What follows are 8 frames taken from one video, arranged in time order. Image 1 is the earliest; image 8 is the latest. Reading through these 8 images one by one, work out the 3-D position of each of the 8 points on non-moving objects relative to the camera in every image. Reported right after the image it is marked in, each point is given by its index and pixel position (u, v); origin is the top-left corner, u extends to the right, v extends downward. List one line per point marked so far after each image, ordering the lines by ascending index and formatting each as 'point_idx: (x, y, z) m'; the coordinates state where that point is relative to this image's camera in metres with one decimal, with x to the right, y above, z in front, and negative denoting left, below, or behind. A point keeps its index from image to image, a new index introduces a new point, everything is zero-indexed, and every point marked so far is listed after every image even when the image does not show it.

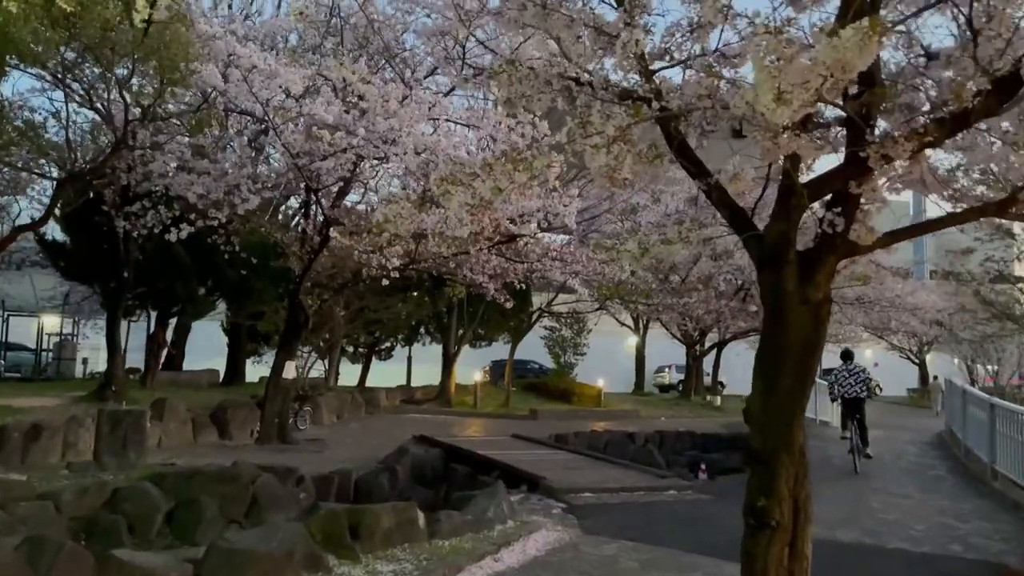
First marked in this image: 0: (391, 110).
0: (-1.3, +1.9, +8.6) m
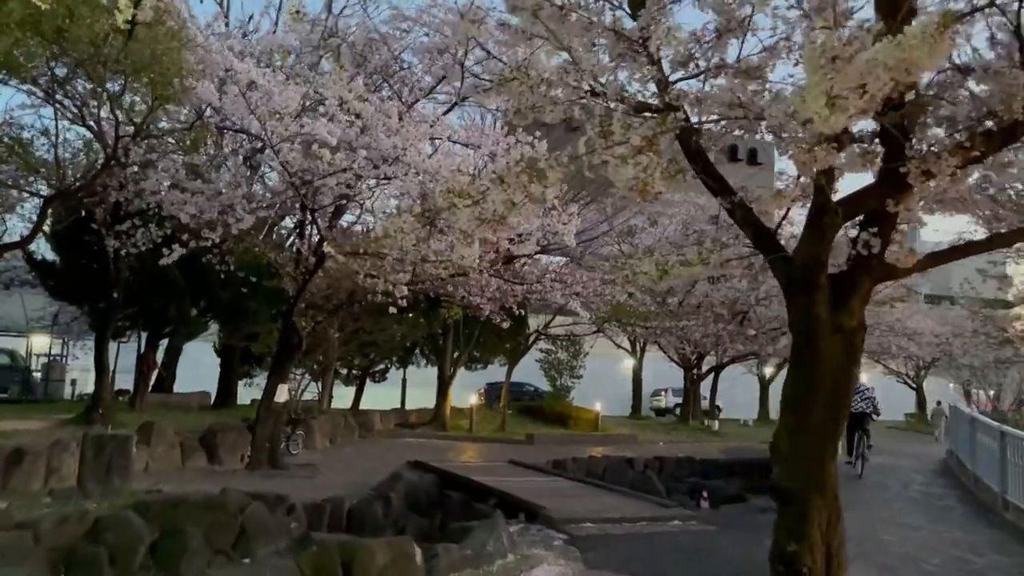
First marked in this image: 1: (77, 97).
0: (-1.3, +1.7, +8.5) m
1: (-4.2, +1.8, +7.8) m
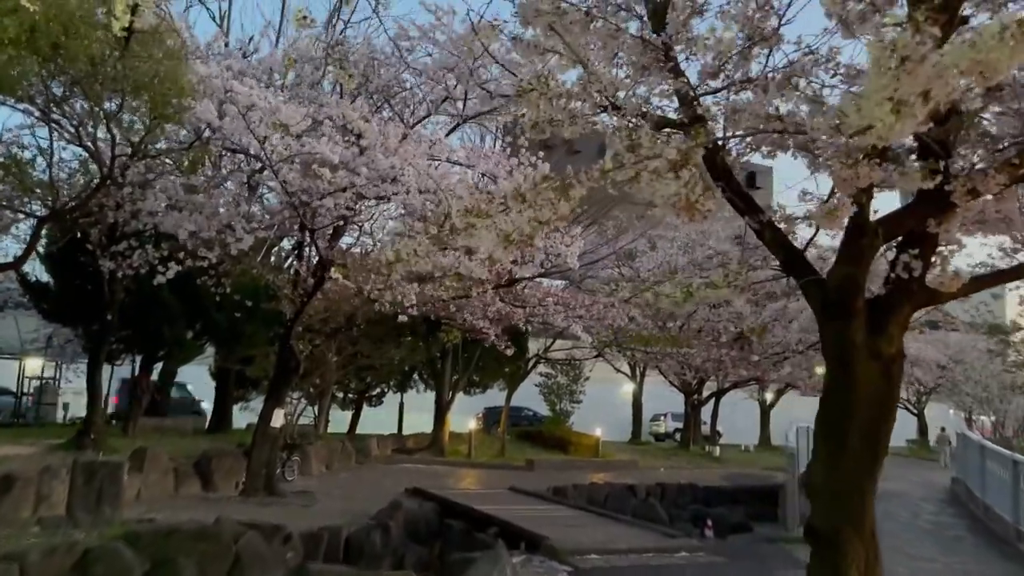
0: (-1.2, +1.4, +8.3) m
1: (-4.1, +1.6, +7.7) m
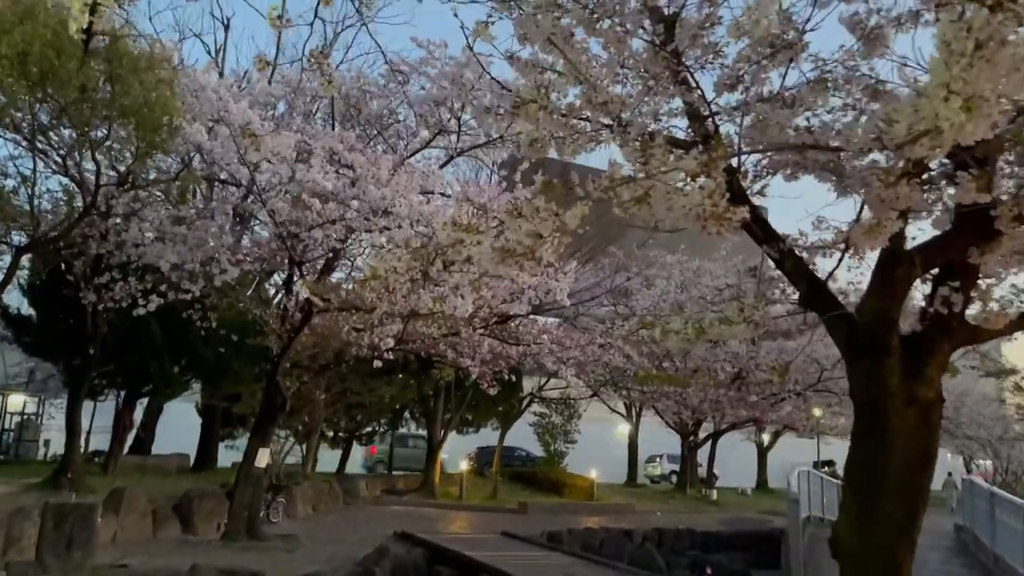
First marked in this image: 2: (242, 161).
0: (-1.3, +1.1, +8.1) m
1: (-4.2, +1.3, +7.5) m
2: (-2.6, +1.2, +7.7) m
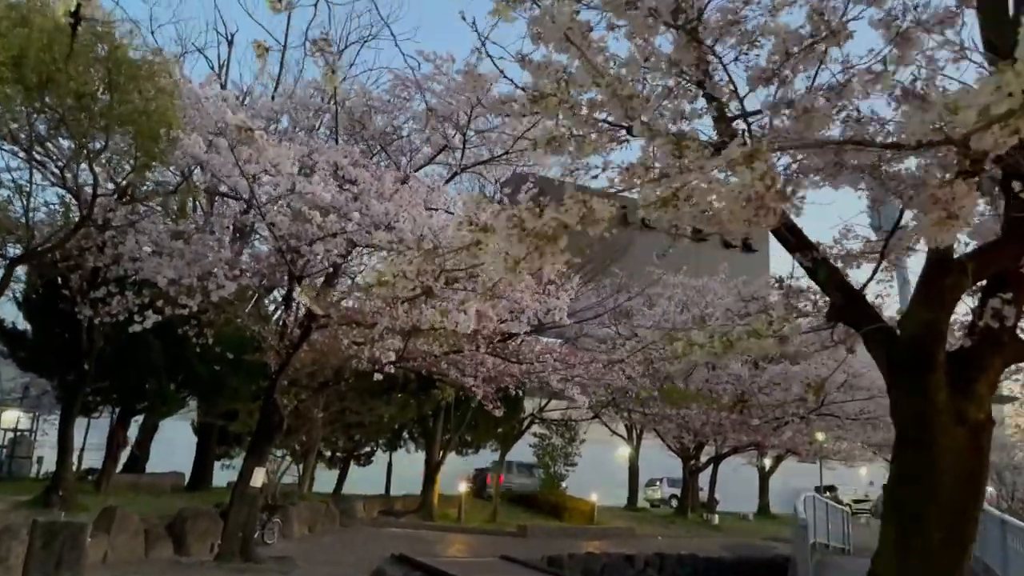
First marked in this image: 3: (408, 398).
0: (-1.2, +0.9, +8.0) m
1: (-4.1, +1.2, +7.4) m
2: (-2.5, +1.1, +7.6) m
3: (-1.9, -2.1, +15.1) m
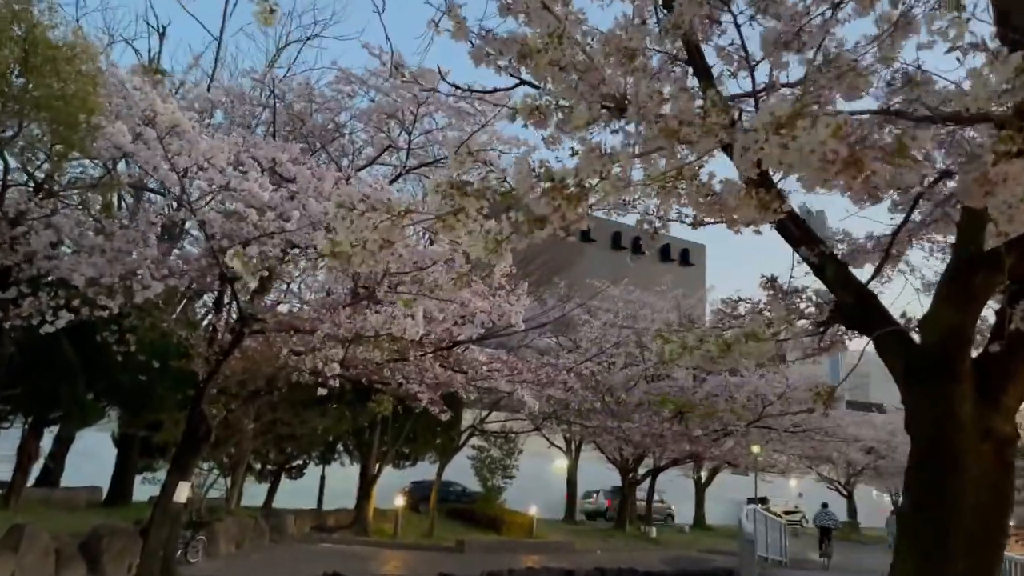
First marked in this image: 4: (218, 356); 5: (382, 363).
0: (-1.7, +0.9, +7.6) m
1: (-4.6, +1.2, +6.7) m
2: (-3.0, +1.1, +7.1) m
3: (-3.0, -2.2, +14.6) m
4: (-3.0, -0.7, +8.3) m
5: (-1.5, -0.9, +9.5) m
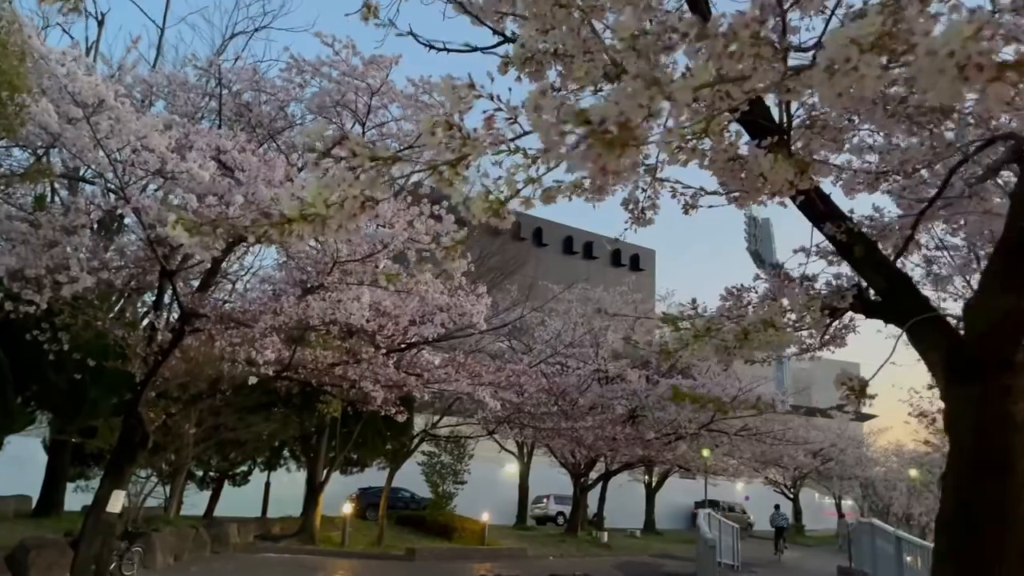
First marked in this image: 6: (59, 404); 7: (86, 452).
0: (-2.1, +0.9, +7.2) m
1: (-4.9, +1.3, +6.2) m
2: (-3.3, +1.1, +6.6) m
3: (-3.9, -2.2, +14.1) m
4: (-3.4, -0.7, +7.8) m
5: (-2.0, -0.9, +9.1) m
6: (-5.8, -1.5, +10.5) m
7: (-7.4, -2.8, +14.0) m
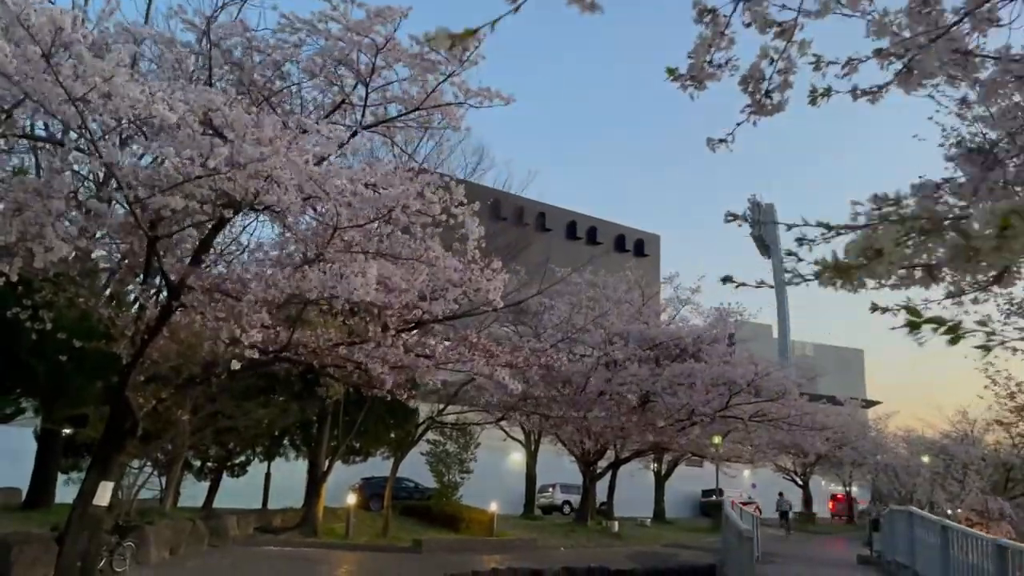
0: (-2.0, +1.1, +6.6) m
1: (-4.7, +1.5, +5.5) m
2: (-3.2, +1.3, +6.0) m
3: (-3.7, -1.9, +13.5) m
4: (-3.3, -0.4, +7.2) m
5: (-1.9, -0.6, +8.5) m
6: (-5.7, -1.2, +9.8) m
7: (-7.2, -2.5, +13.4) m
